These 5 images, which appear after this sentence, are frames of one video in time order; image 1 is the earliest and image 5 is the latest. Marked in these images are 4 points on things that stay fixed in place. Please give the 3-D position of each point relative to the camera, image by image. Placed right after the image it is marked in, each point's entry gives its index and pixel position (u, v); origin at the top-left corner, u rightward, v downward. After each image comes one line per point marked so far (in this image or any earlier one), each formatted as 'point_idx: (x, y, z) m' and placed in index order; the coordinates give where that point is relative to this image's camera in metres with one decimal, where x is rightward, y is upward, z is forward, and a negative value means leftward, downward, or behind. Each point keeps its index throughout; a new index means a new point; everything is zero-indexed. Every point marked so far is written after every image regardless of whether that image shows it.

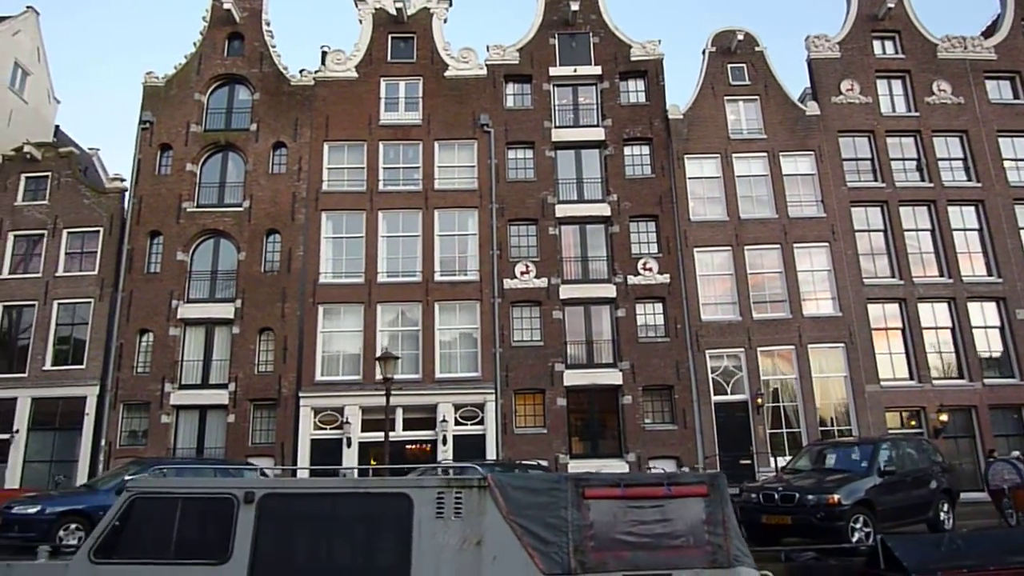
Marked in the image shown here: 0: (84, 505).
0: (-6.4, -3.3, +12.5) m
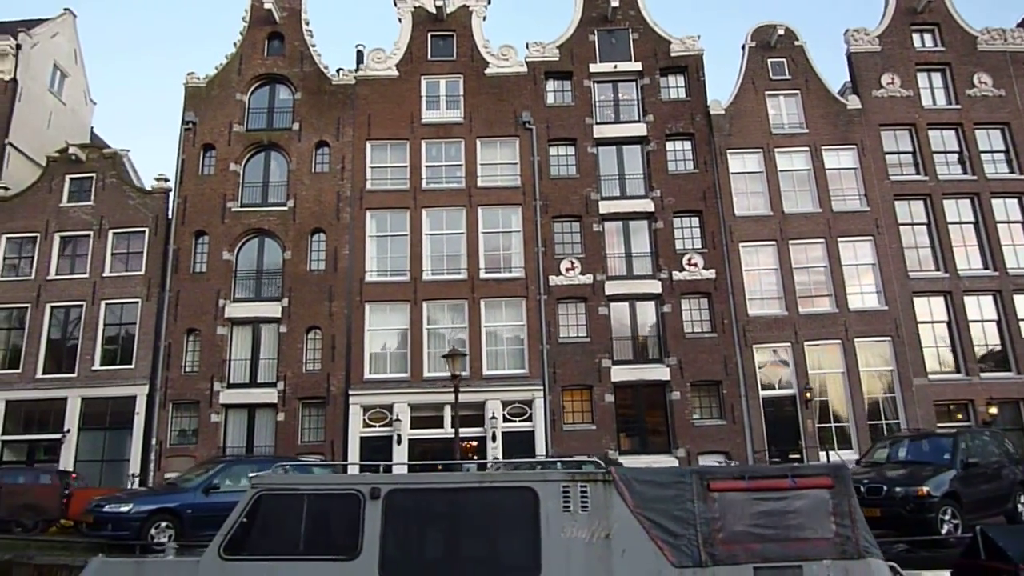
0: (-5.1, -3.3, +12.6) m
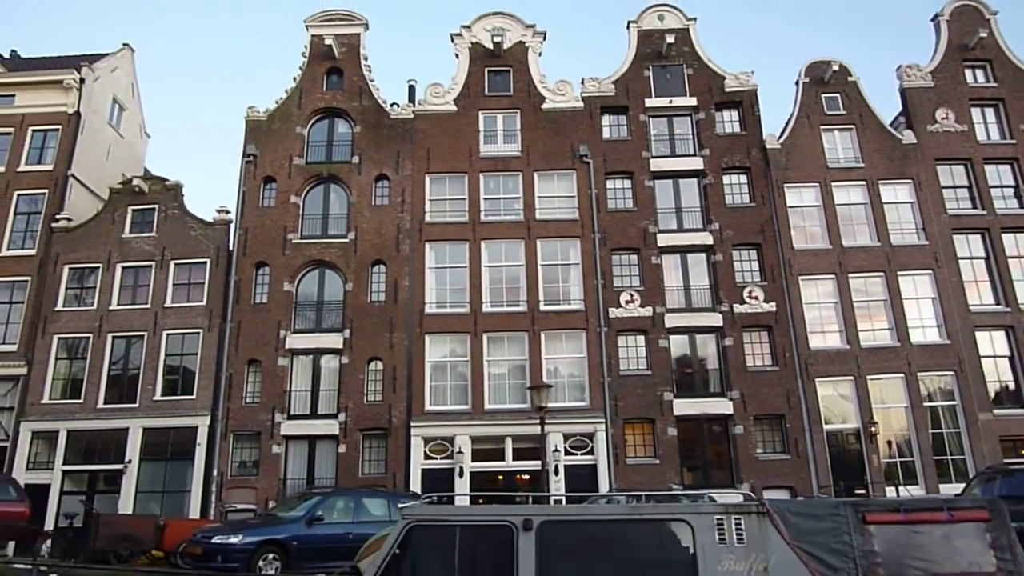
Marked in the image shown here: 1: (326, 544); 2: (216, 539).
0: (-3.4, -3.8, +12.5) m
1: (-2.9, -4.0, +12.8) m
2: (-4.3, -3.7, +12.2) m
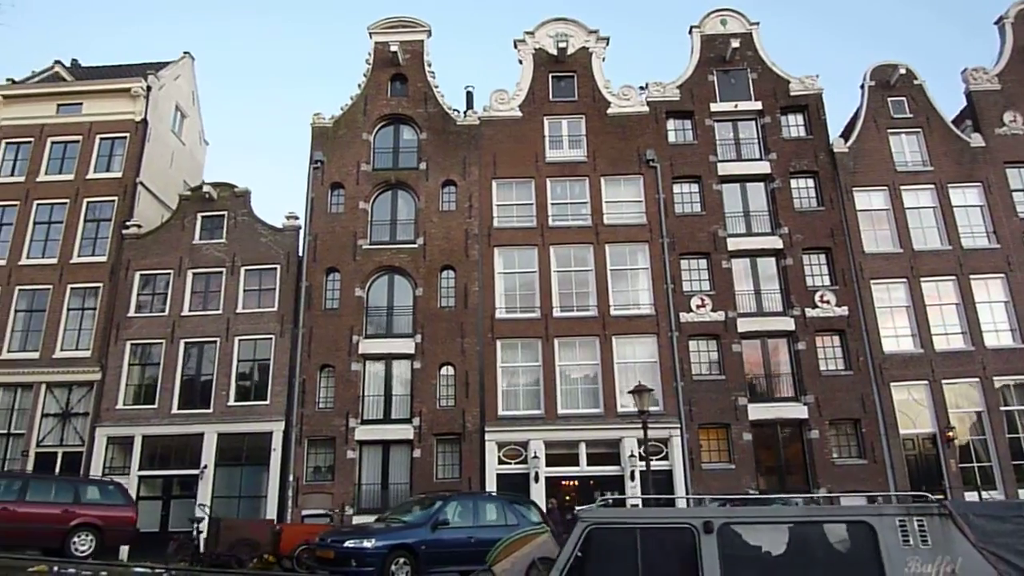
0: (-1.5, -3.8, +12.6) m
1: (-0.9, -4.0, +12.8) m
2: (-2.4, -3.8, +12.3) m
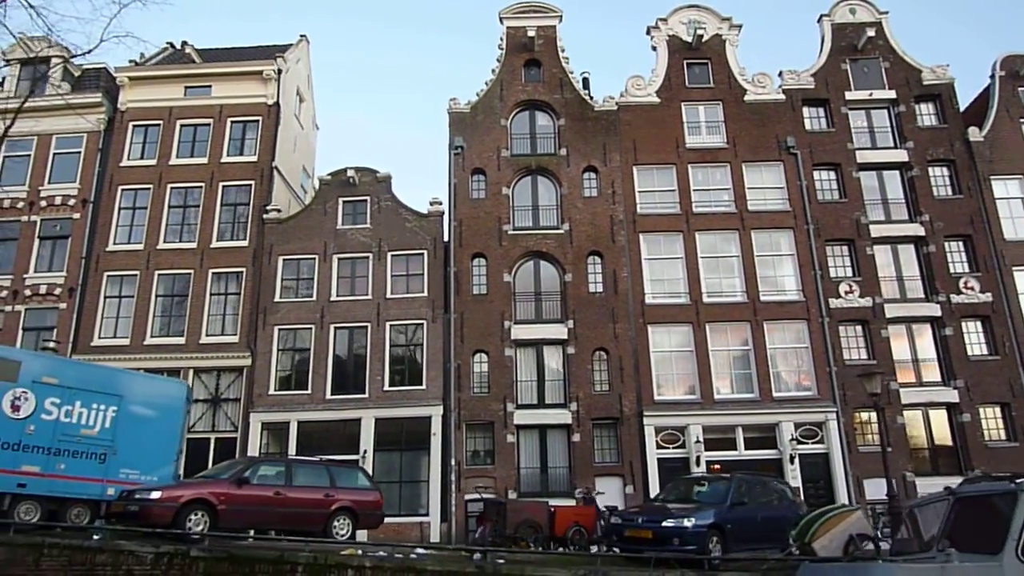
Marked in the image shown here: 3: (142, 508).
0: (+3.2, -3.6, +12.7) m
1: (+3.8, -3.8, +13.0) m
2: (+2.3, -3.5, +12.4) m
3: (-5.7, -3.4, +12.7) m
